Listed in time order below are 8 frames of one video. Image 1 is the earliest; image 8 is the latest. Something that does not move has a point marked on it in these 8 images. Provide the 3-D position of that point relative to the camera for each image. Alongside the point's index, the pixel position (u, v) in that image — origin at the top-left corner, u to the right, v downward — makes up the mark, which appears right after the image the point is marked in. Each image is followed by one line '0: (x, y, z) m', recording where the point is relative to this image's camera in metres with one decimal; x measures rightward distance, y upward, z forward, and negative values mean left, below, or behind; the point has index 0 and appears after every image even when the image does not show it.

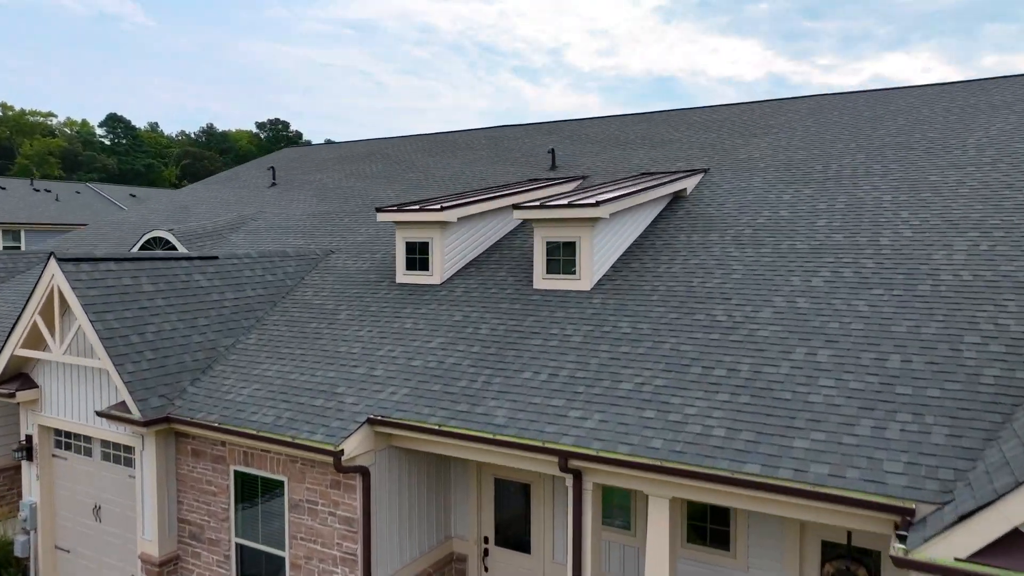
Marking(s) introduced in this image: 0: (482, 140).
0: (-0.4, +1.8, +11.3) m
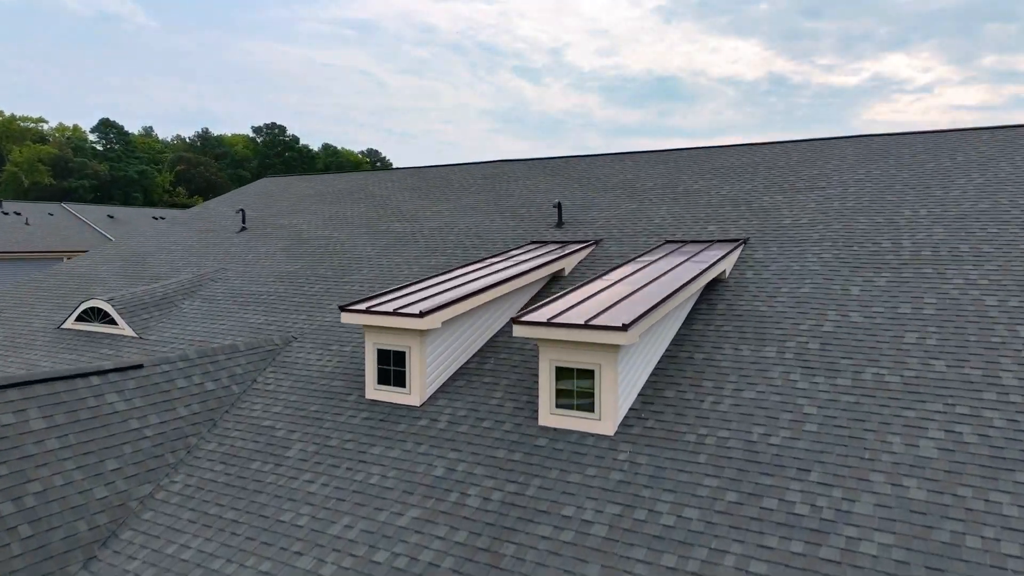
0: (-0.4, +1.2, +10.1) m
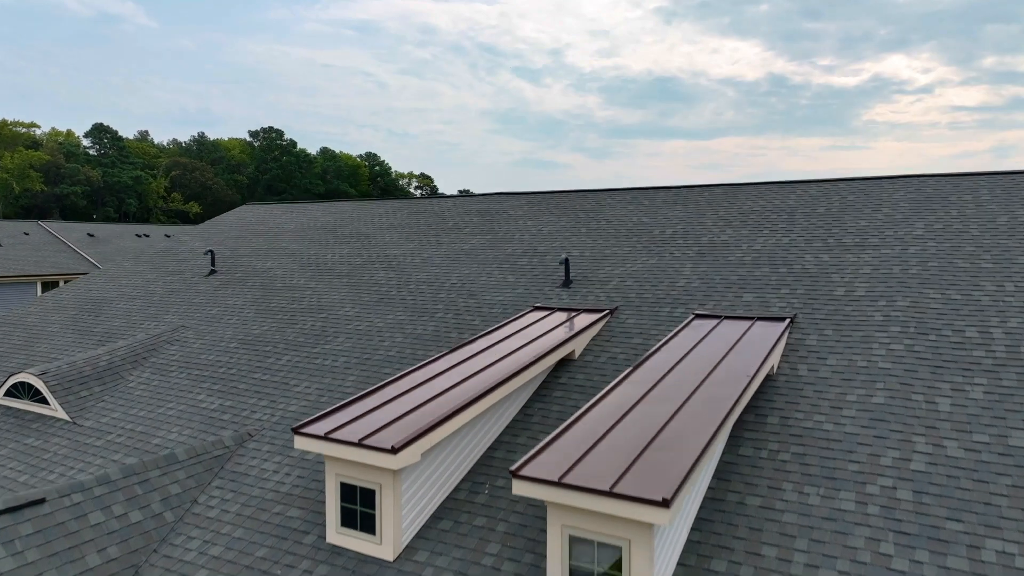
0: (-0.4, +0.8, +9.1) m
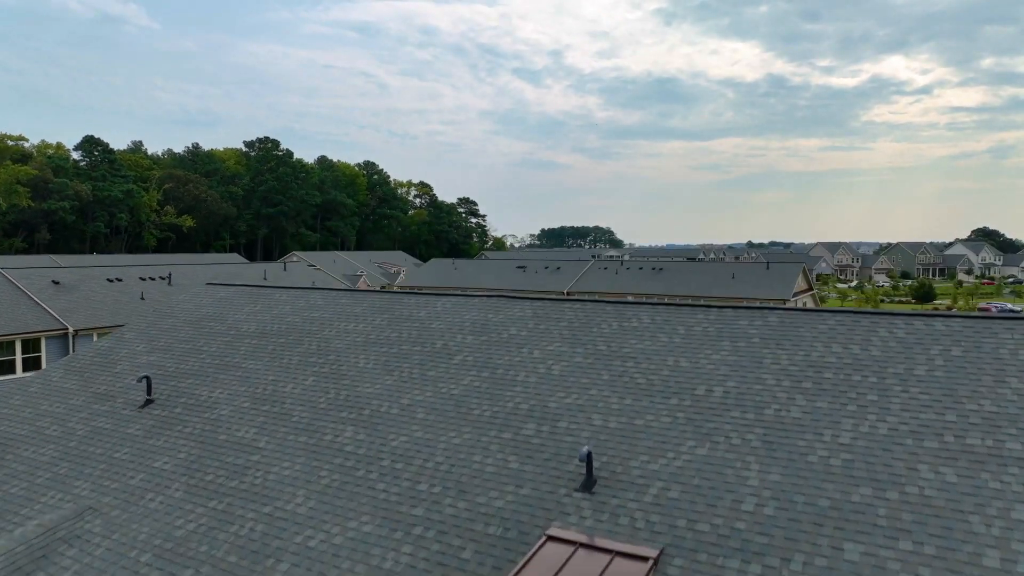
0: (-0.4, -0.3, +7.5) m
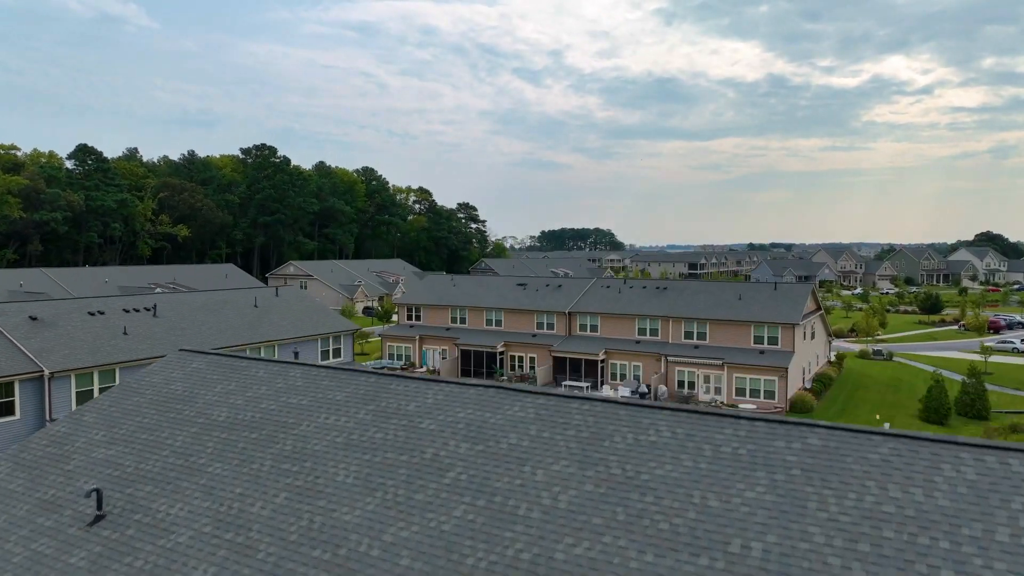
0: (-0.4, -1.0, +6.6) m
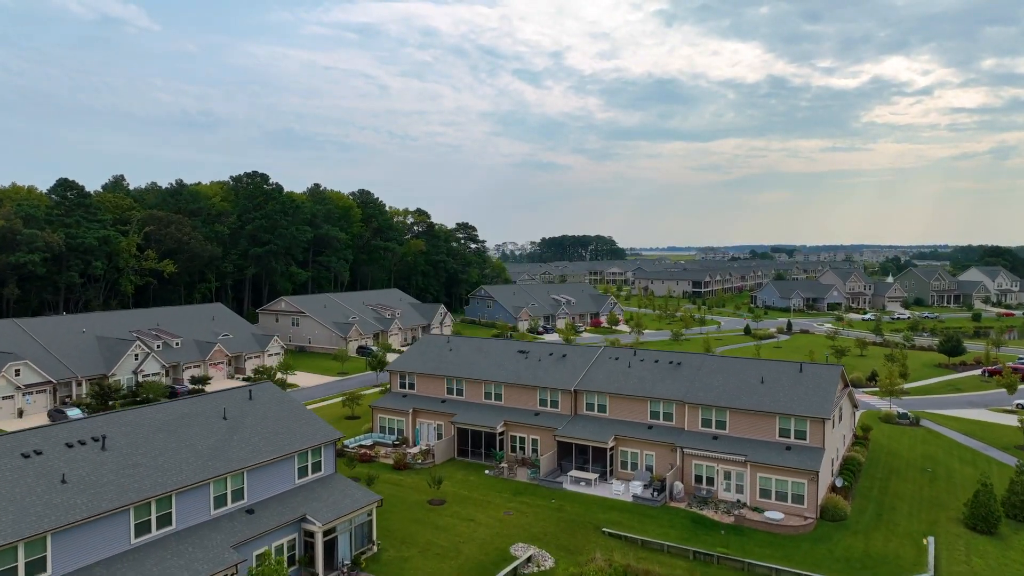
0: (-0.3, -3.4, +4.0) m
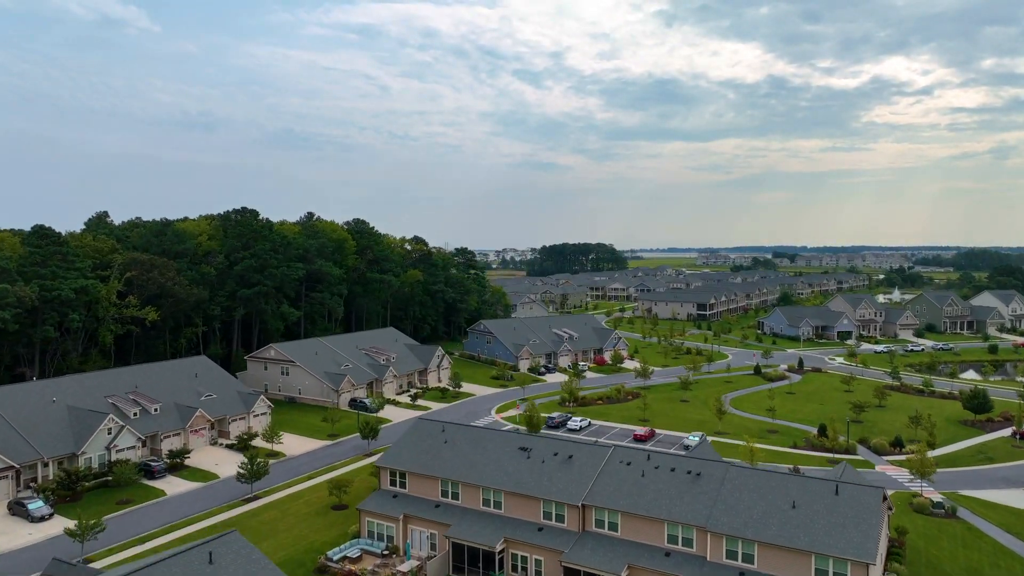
0: (-0.3, -6.3, +1.0) m
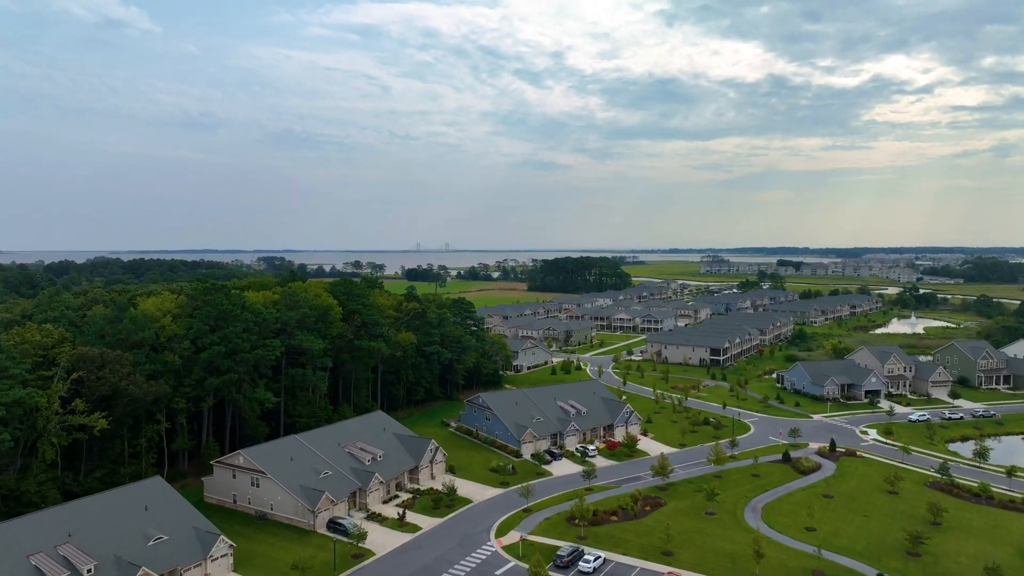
0: (-0.3, -11.9, -6.4) m
